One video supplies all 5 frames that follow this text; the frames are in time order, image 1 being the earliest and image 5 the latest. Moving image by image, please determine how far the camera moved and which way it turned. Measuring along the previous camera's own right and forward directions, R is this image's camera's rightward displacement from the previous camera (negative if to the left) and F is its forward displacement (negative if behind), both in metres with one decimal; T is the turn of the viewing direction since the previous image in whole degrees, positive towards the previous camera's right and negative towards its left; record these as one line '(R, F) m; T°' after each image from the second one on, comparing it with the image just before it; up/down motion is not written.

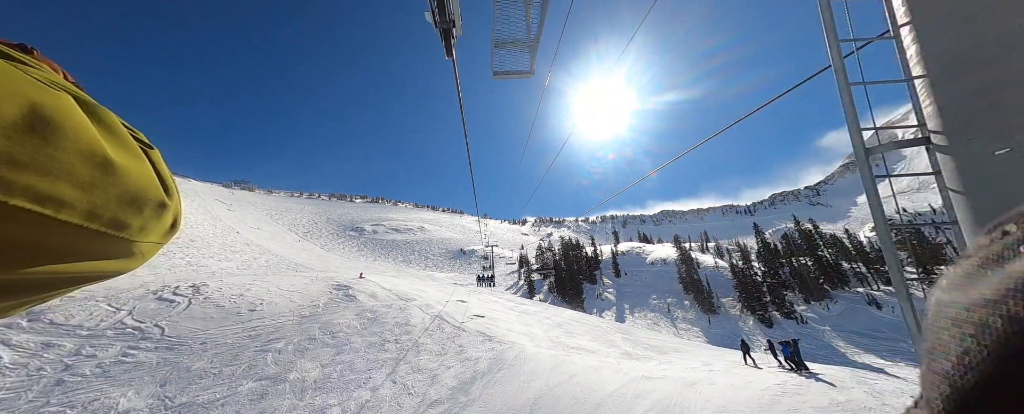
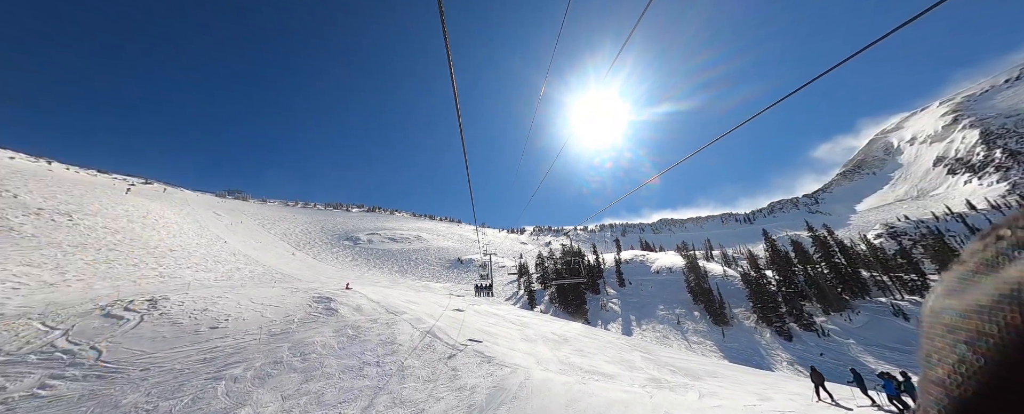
(-0.2, +2.2) m; 0°
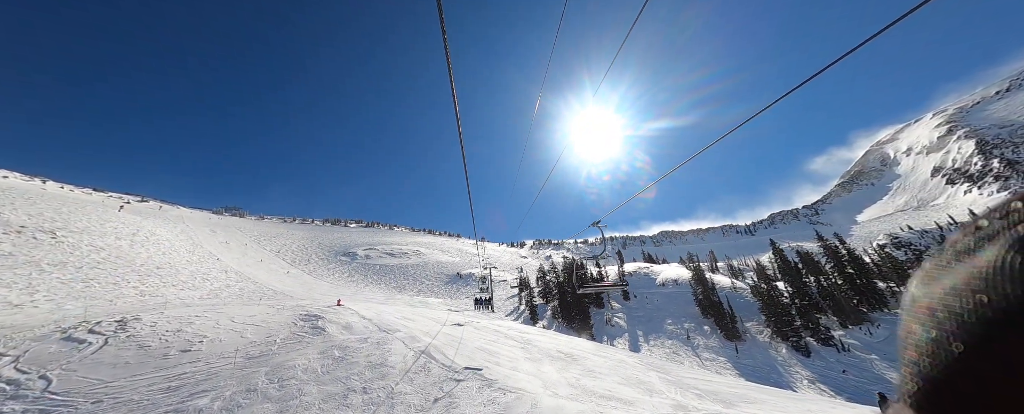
(-0.1, +1.1) m; 0°
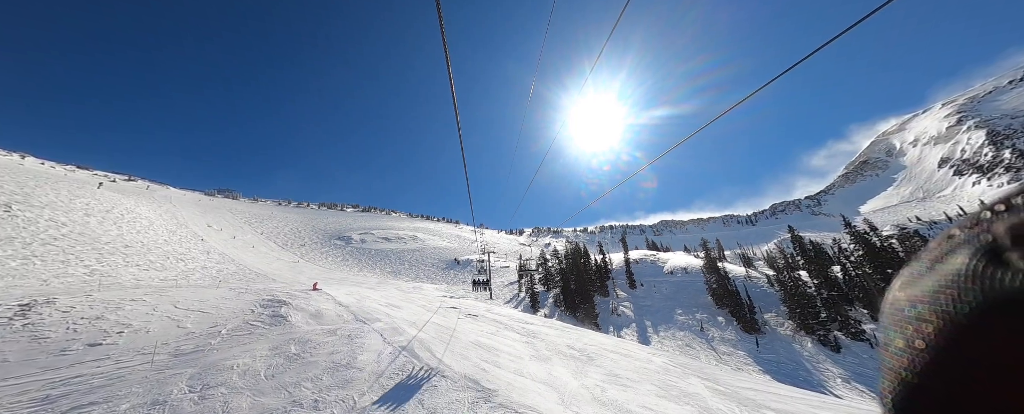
(-0.3, +3.8) m; 0°
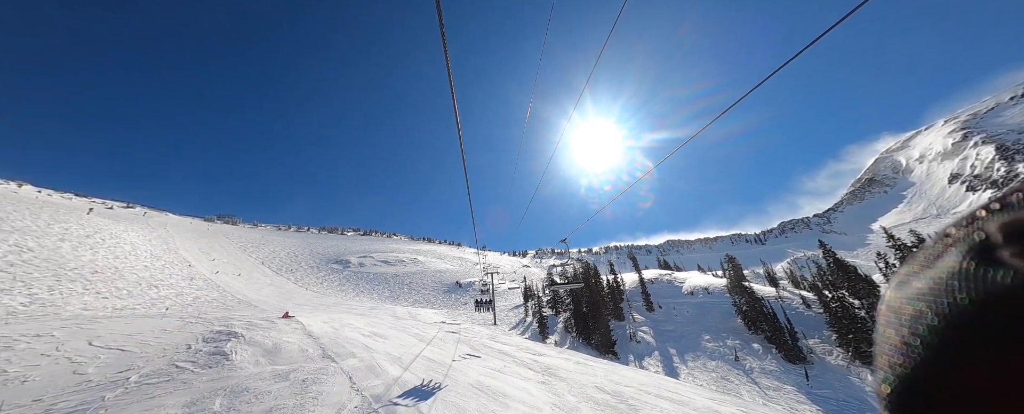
(-0.4, +3.2) m; 0°
